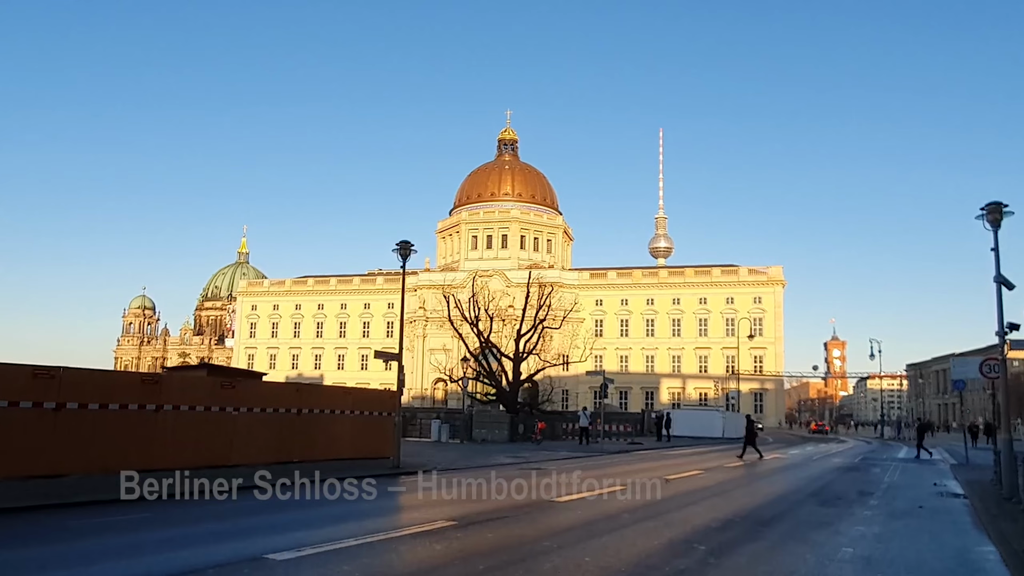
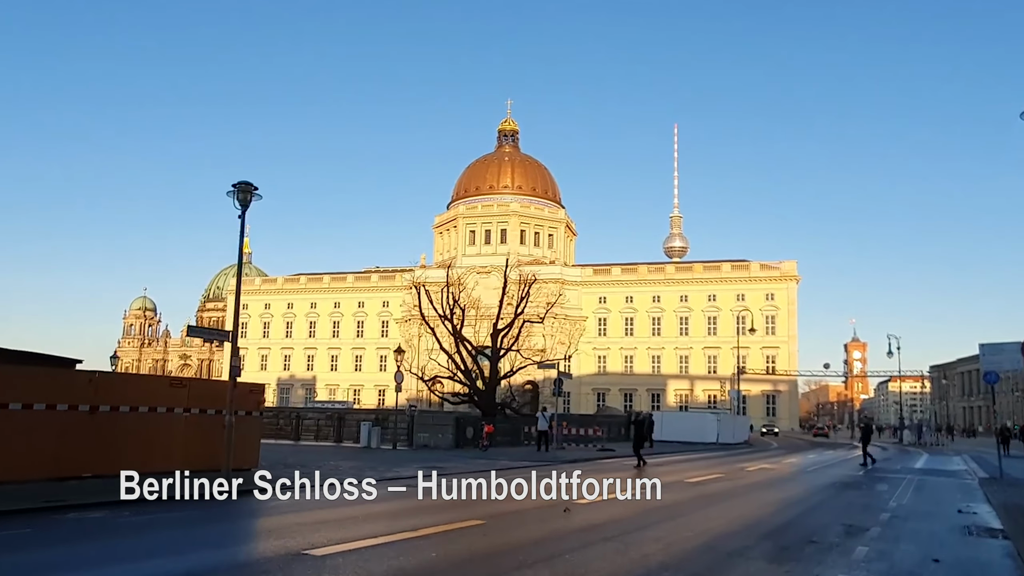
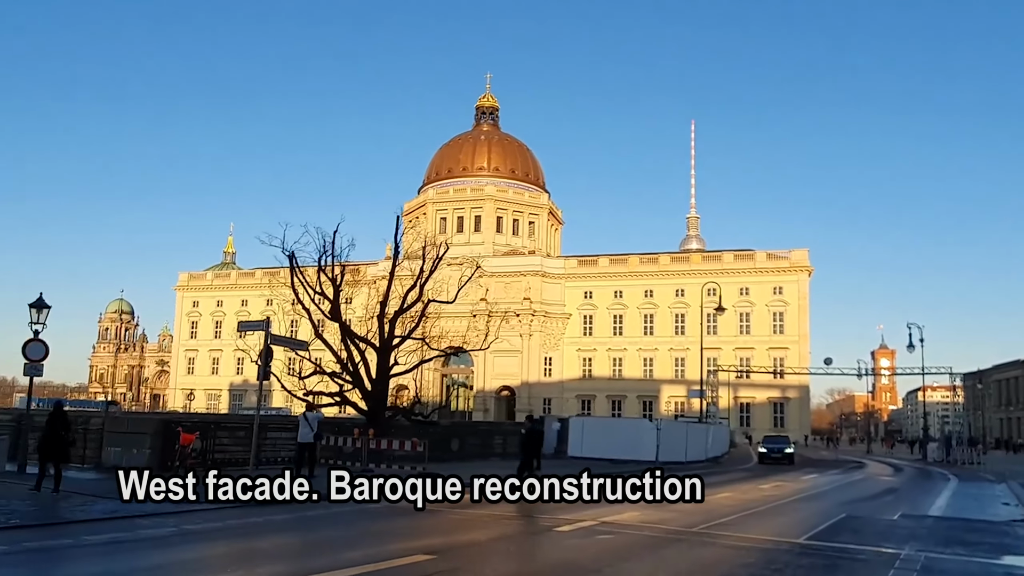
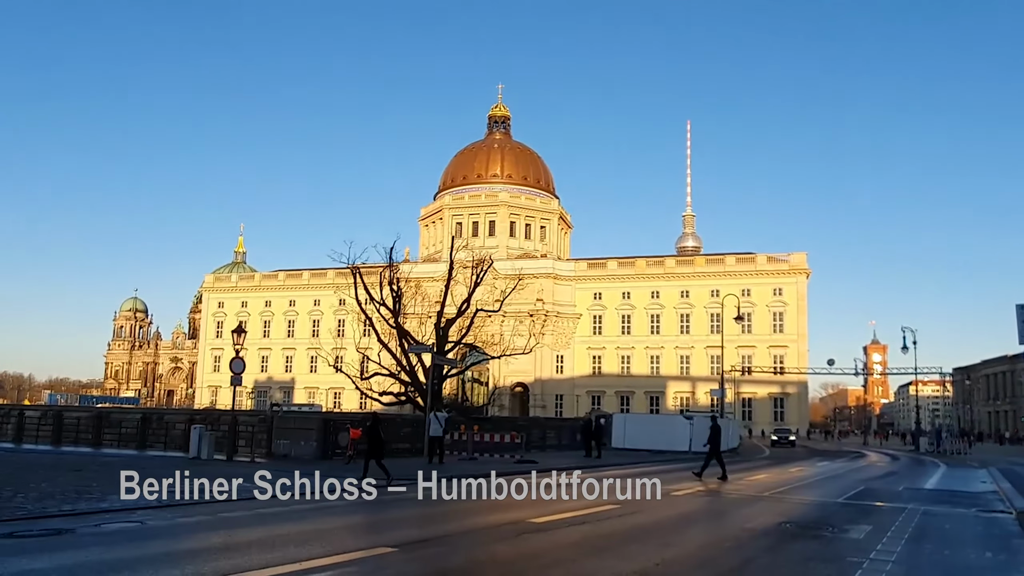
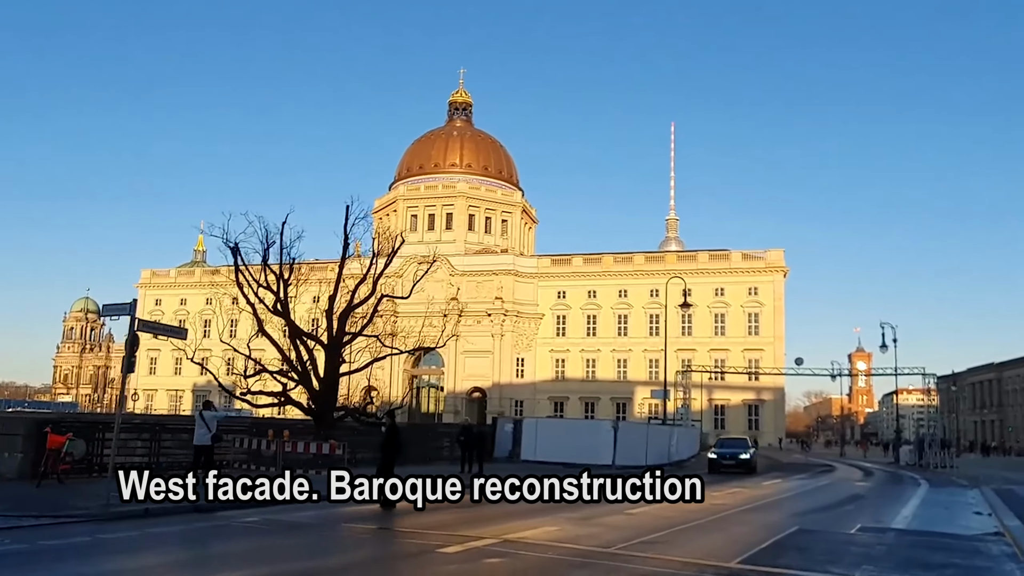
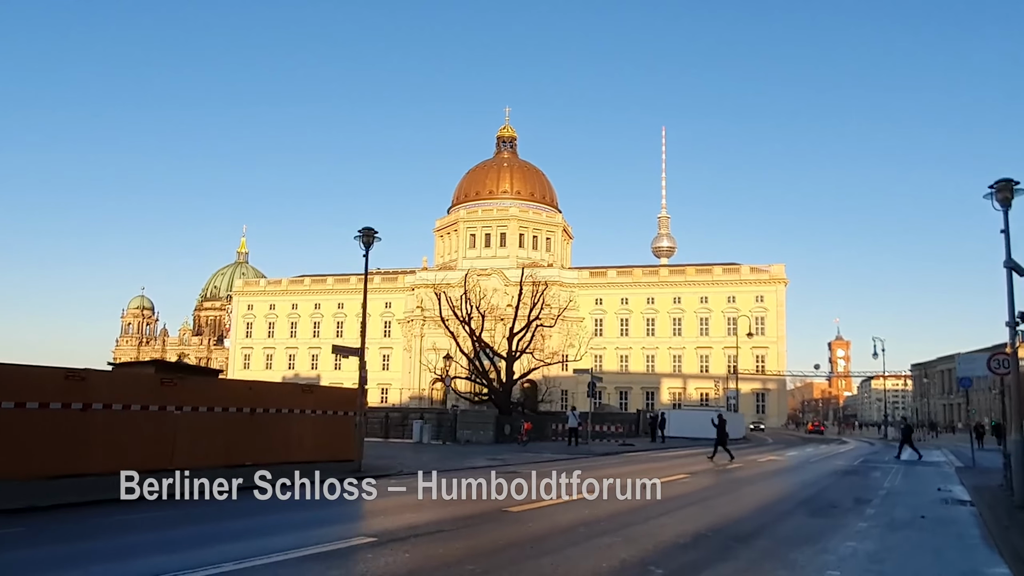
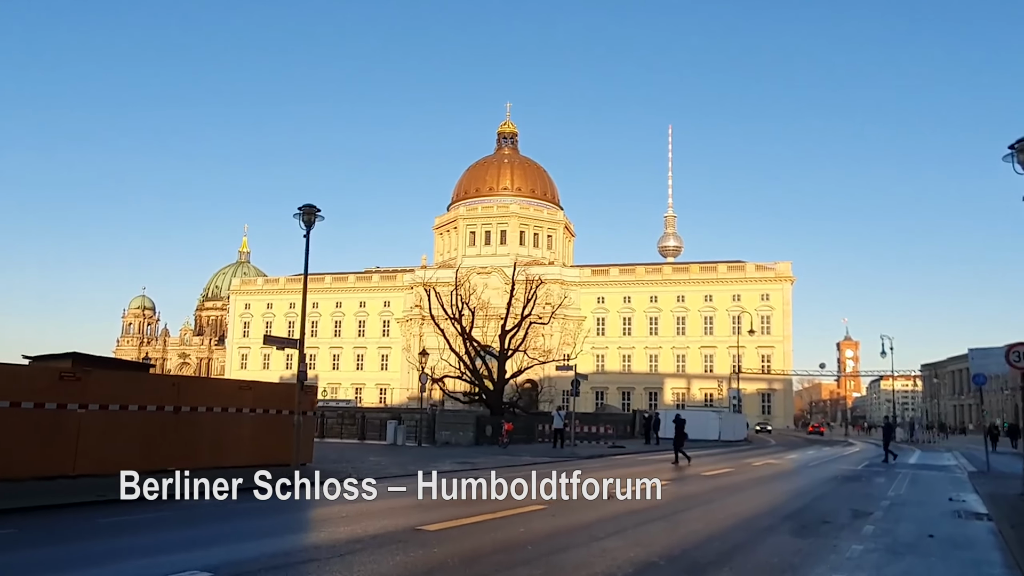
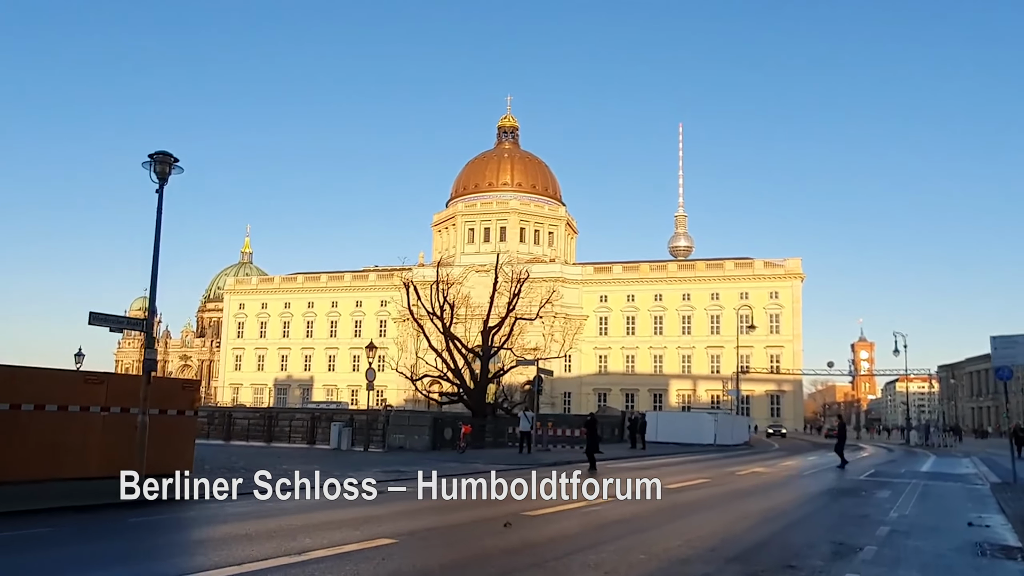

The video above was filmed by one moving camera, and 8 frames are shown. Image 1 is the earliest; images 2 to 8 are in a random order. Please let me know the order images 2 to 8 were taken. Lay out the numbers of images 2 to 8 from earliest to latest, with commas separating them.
6, 7, 2, 8, 4, 3, 5
